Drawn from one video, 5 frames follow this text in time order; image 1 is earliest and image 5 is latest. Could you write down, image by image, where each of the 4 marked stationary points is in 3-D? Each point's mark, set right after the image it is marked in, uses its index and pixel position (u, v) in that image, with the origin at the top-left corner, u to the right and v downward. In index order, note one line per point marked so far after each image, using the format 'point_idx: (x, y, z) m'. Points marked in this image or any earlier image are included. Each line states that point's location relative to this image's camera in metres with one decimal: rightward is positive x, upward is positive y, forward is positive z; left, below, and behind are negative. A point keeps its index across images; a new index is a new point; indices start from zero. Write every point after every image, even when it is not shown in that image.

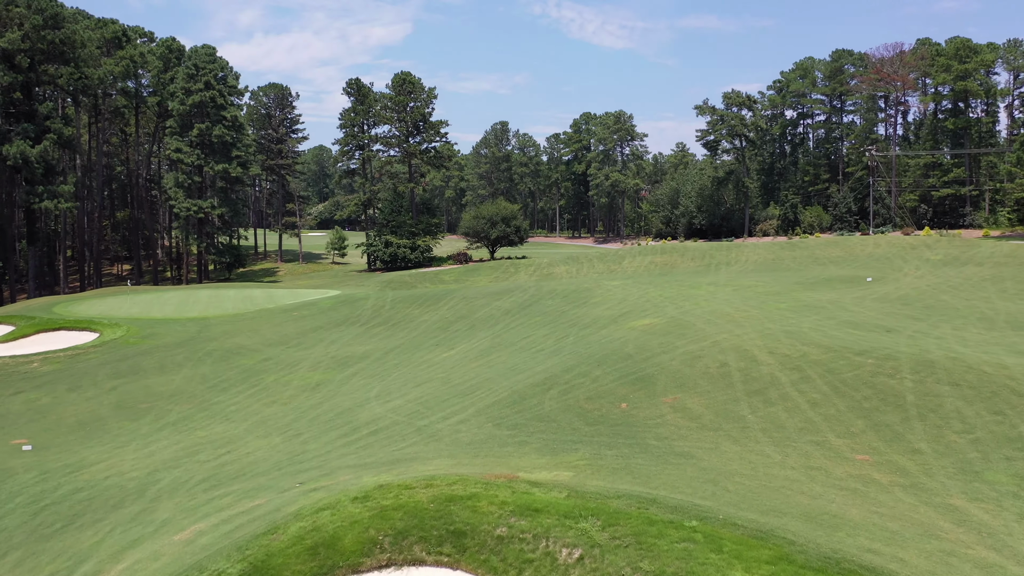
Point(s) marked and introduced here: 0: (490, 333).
0: (-0.4, -0.9, +16.2) m
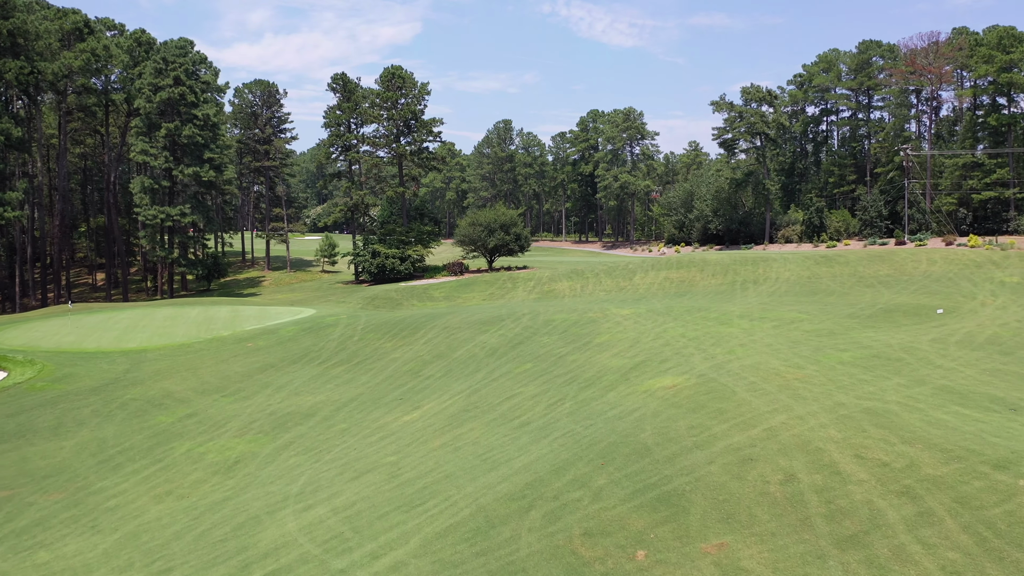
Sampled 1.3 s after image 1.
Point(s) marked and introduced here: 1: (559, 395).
0: (-0.7, -1.5, +12.8) m
1: (+0.6, -1.4, +11.0) m
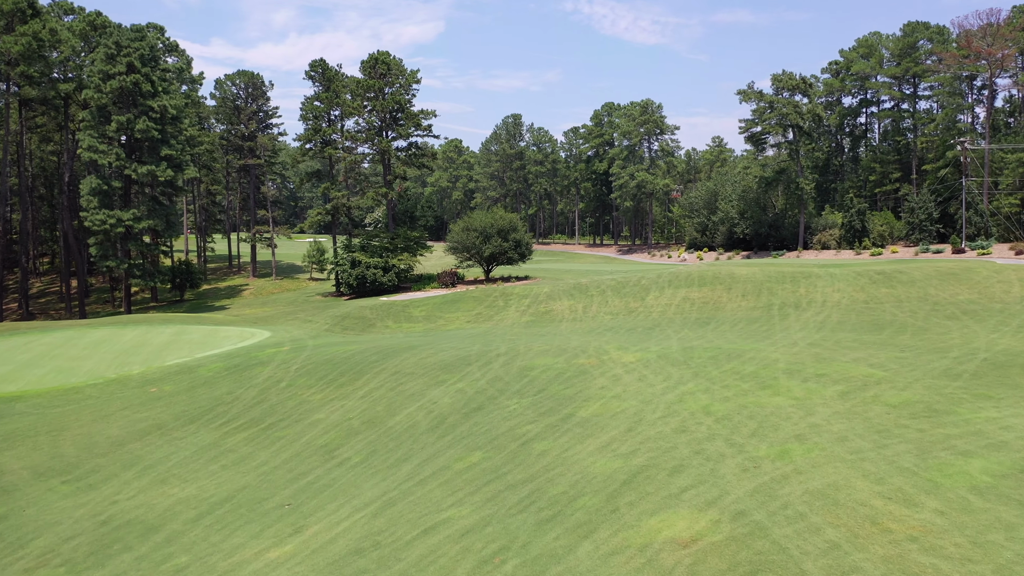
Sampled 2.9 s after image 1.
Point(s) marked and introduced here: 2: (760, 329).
0: (-1.4, -2.1, +8.6) m
1: (-0.1, -2.0, +6.7) m
2: (+4.7, -0.8, +15.7) m
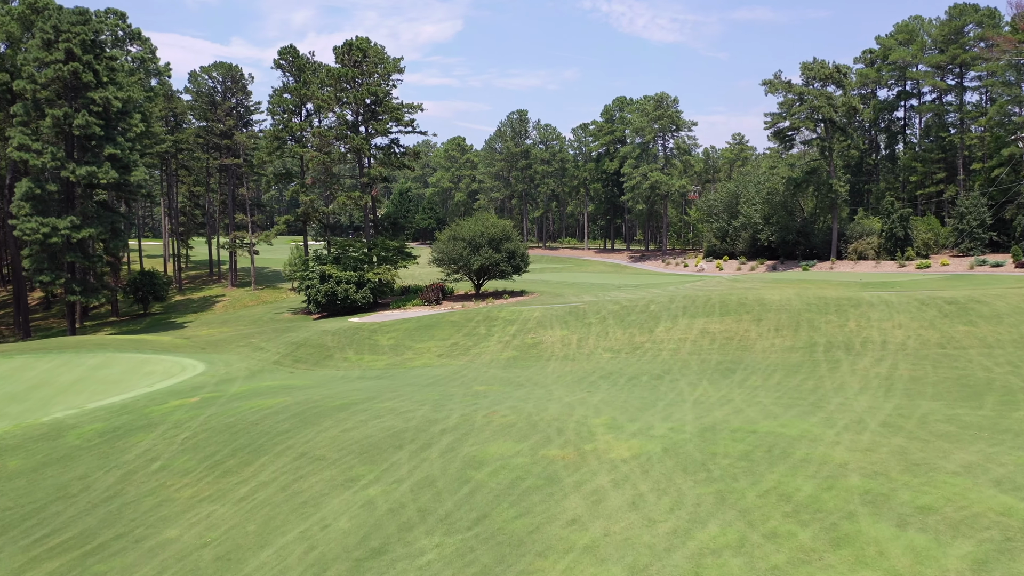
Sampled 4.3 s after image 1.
0: (-2.1, -2.7, +4.6) m
1: (-0.8, -2.6, +2.8) m
2: (+4.2, -1.4, +11.7) m
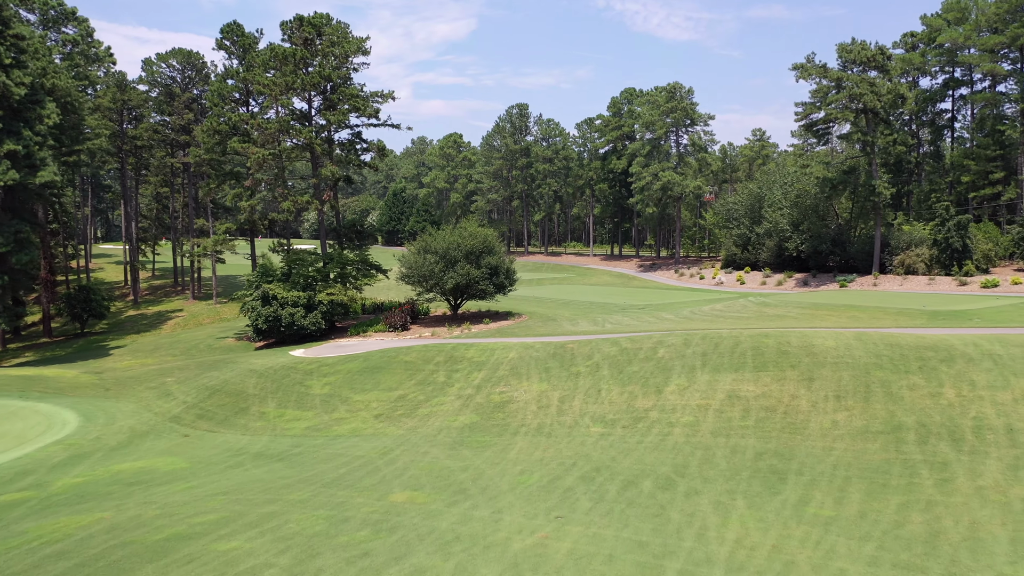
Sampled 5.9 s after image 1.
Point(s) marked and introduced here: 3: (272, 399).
0: (-2.9, -3.4, 0.0) m
1: (-1.7, -3.3, -1.9) m
2: (+3.4, -2.1, +6.9) m
3: (-4.7, -2.1, +16.5) m
